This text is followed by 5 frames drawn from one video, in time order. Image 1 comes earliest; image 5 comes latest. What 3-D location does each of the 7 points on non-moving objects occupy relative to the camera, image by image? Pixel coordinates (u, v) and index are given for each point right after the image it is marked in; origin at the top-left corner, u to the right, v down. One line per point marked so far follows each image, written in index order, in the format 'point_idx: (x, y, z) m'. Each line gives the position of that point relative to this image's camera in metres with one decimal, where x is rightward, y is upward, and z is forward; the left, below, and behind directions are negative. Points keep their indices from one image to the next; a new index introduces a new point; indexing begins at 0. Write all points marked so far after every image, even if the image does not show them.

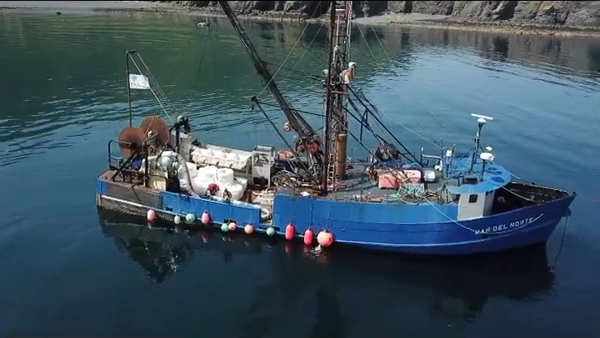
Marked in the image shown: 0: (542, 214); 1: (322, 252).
0: (+8.6, -1.6, +19.7) m
1: (+0.8, -3.0, +19.8) m
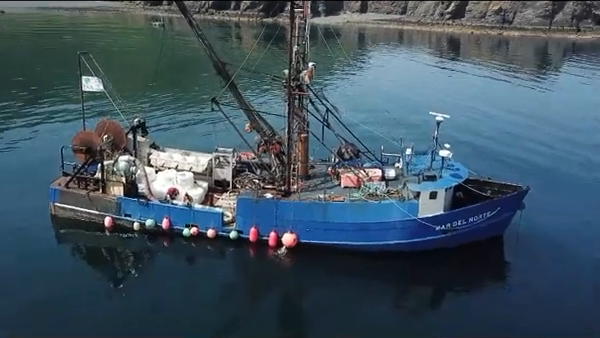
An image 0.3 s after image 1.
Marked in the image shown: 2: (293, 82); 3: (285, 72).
0: (+7.3, -1.5, +20.2) m
1: (-0.5, -3.0, +19.7) m
2: (-0.2, +3.1, +19.4) m
3: (-0.5, +3.4, +19.4) m
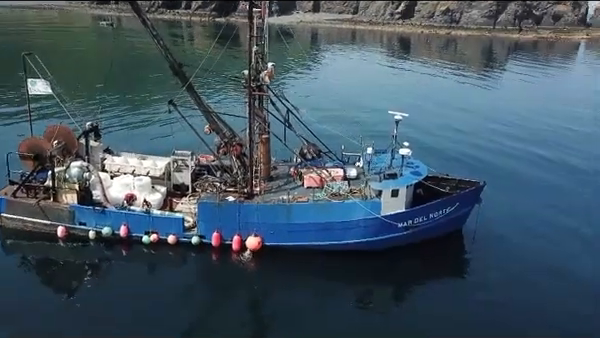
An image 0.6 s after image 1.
0: (+5.9, -1.3, +20.4) m
1: (-1.8, -3.1, +19.3) m
2: (-1.6, +3.0, +19.1) m
3: (-1.9, +3.3, +19.1) m
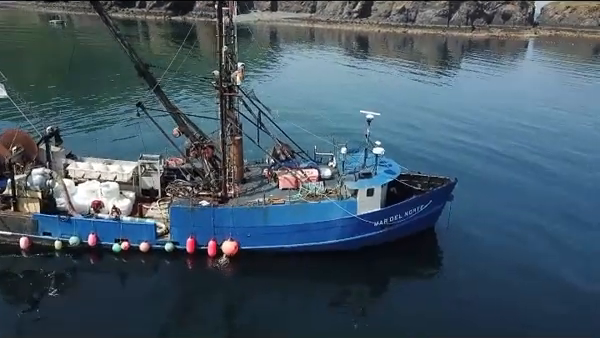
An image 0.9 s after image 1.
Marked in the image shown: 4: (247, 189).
0: (+5.0, -1.2, +20.5) m
1: (-2.5, -3.2, +18.8) m
2: (-2.6, +2.9, +18.5) m
3: (-2.8, +3.2, +18.5) m
4: (-1.9, -0.7, +19.8) m
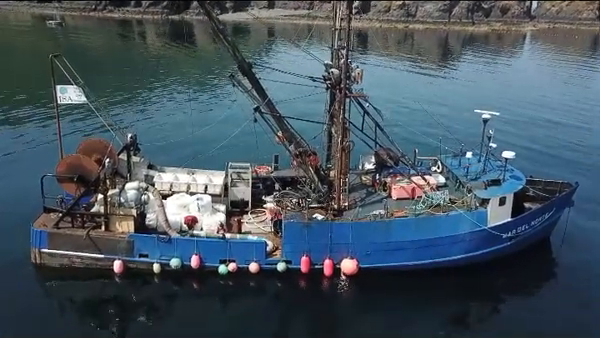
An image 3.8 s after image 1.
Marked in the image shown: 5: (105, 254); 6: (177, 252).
0: (+8.7, -1.4, +18.7) m
1: (+1.3, -3.5, +16.9) m
2: (+1.2, +2.6, +16.6) m
3: (+0.9, +2.9, +16.6) m
4: (+1.8, -1.0, +17.9) m
5: (-6.1, -2.6, +17.0) m
6: (-3.9, -2.5, +16.8) m
